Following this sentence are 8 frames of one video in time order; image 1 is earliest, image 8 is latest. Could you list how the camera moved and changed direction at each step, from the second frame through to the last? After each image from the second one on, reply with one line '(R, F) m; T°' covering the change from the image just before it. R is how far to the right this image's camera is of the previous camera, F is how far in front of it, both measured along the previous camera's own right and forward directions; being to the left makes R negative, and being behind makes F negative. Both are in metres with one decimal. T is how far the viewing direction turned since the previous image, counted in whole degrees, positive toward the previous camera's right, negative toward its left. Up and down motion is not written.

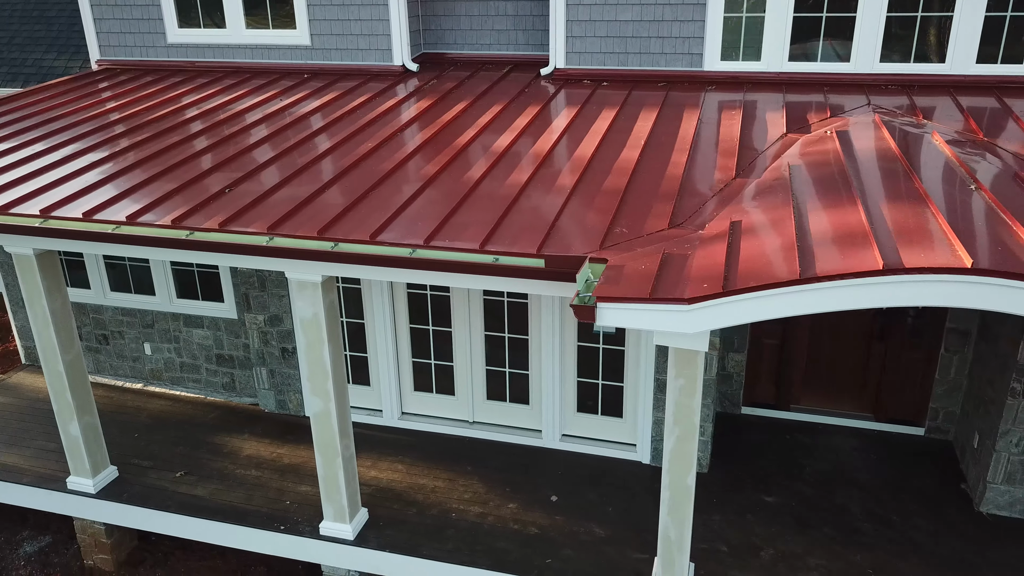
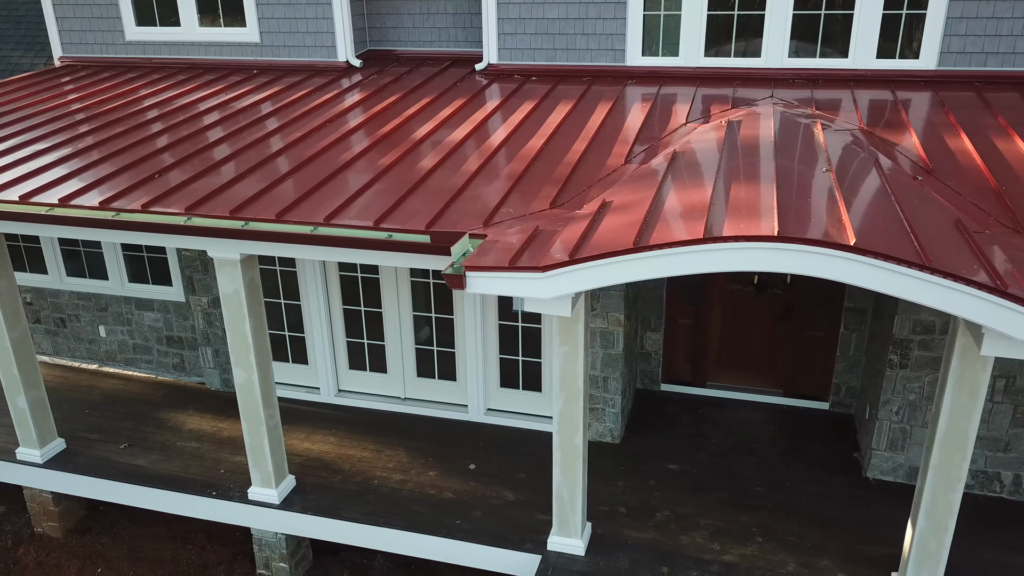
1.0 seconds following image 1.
(+0.7, -0.5) m; 0°
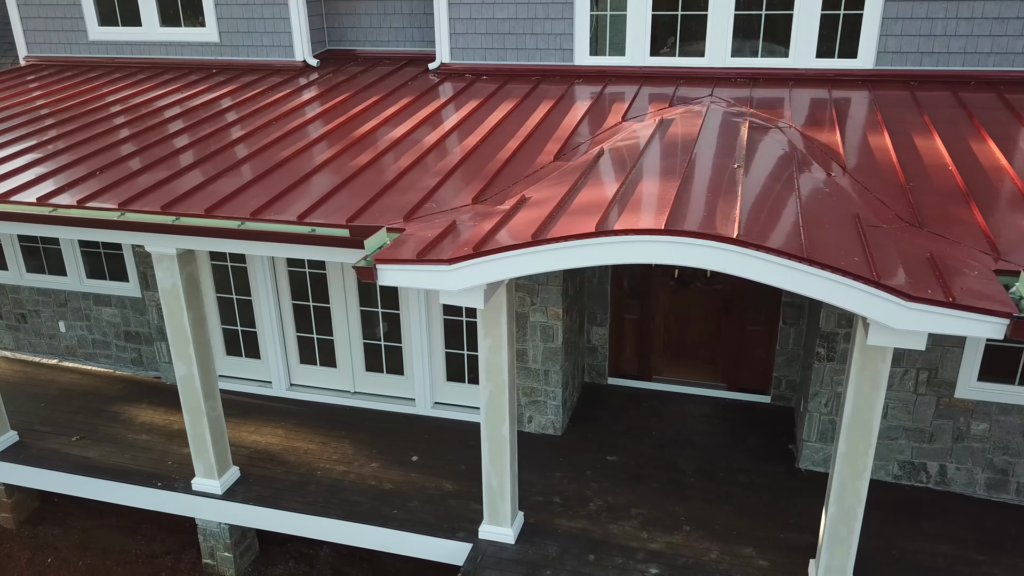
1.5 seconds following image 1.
(+0.5, -0.1) m; 0°
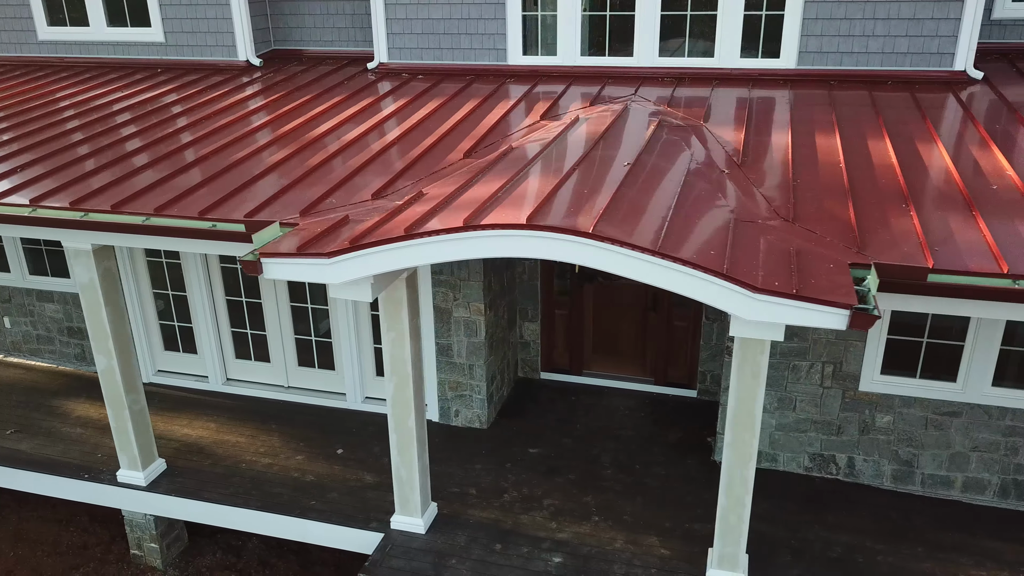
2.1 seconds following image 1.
(+0.7, -0.1) m; 0°
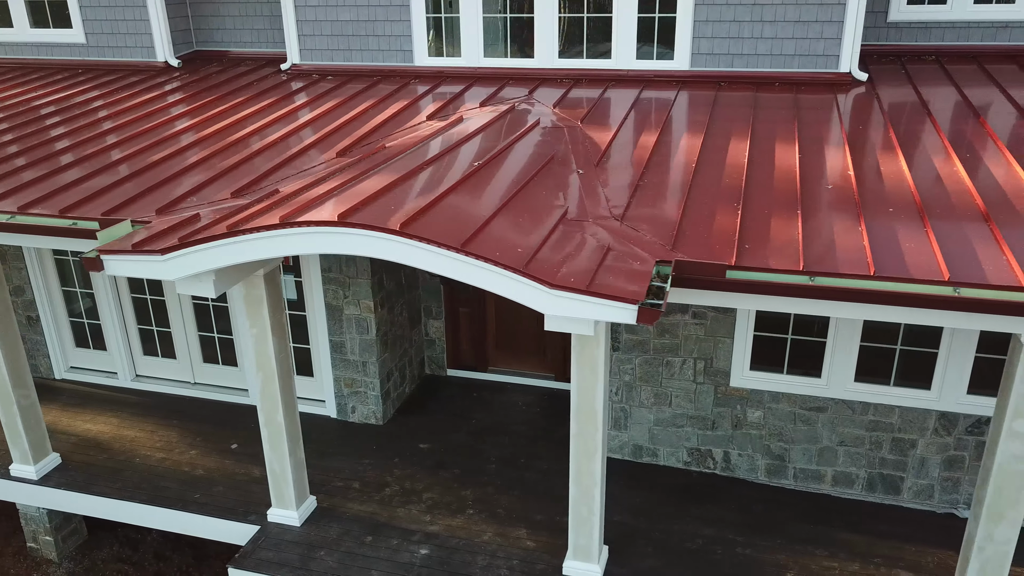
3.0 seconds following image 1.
(+1.0, -0.1) m; 0°
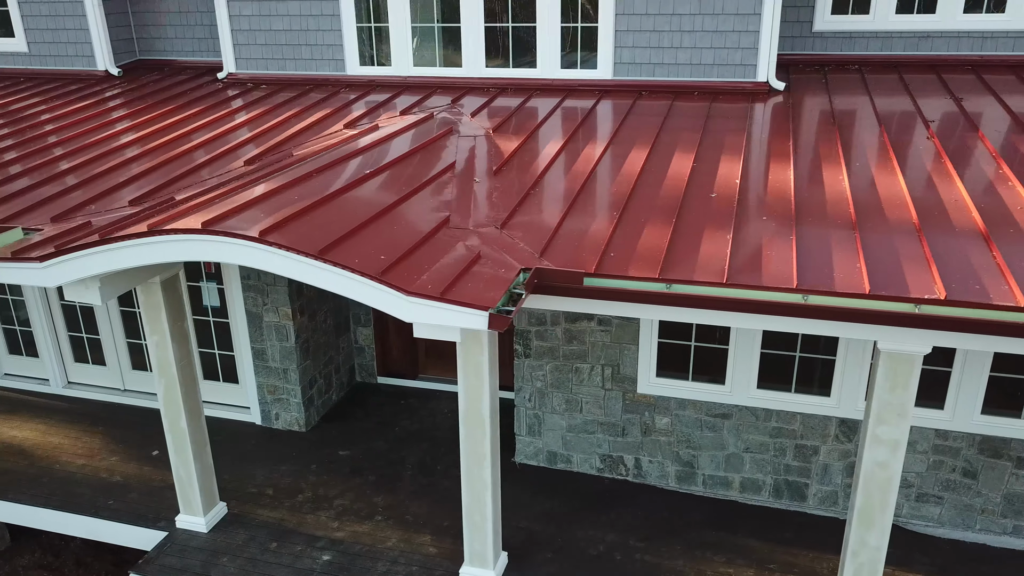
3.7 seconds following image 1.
(+0.8, -0.1) m; 0°
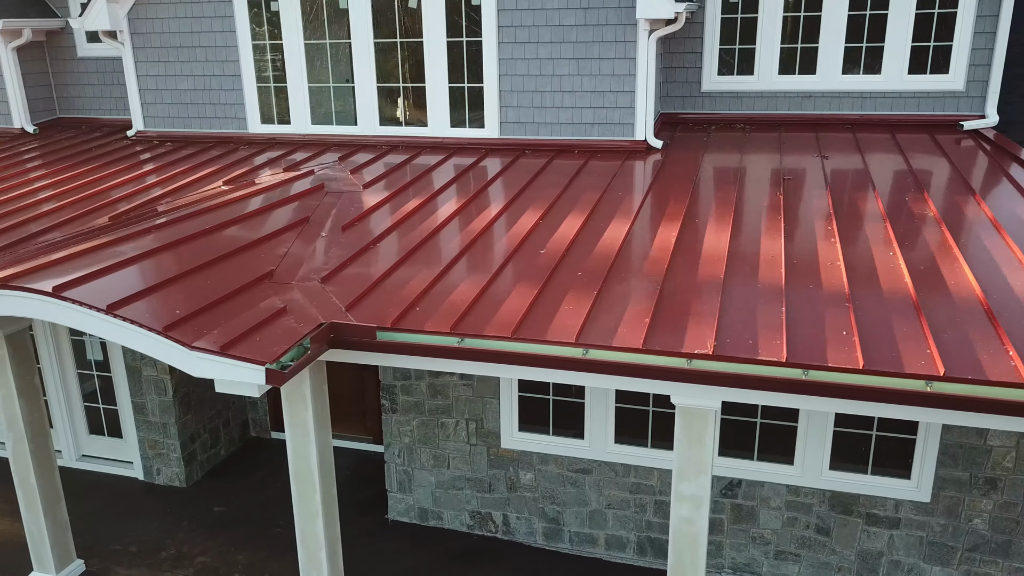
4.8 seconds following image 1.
(+1.2, 0.0) m; 0°
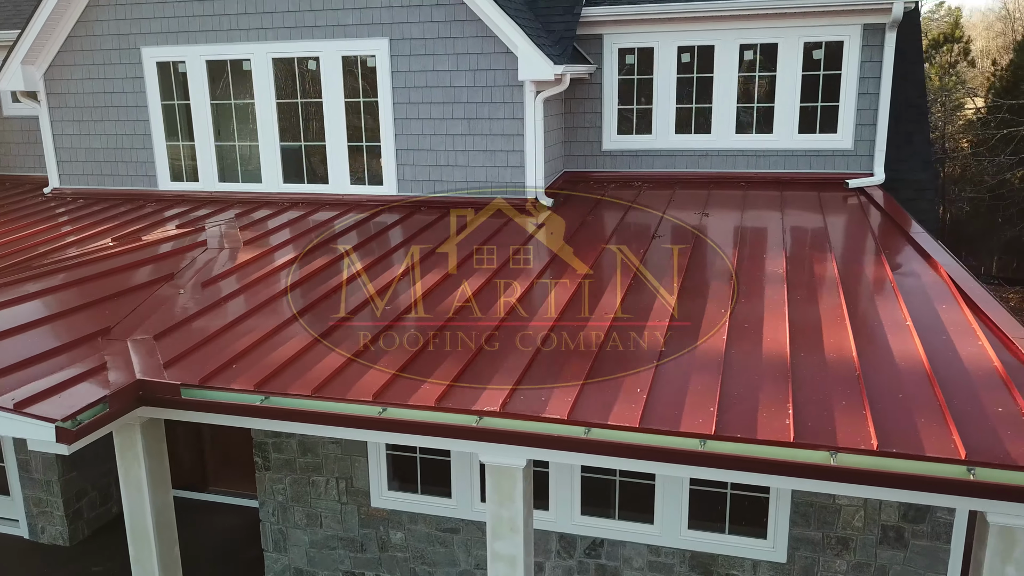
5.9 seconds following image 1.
(+1.1, 0.0) m; 0°
